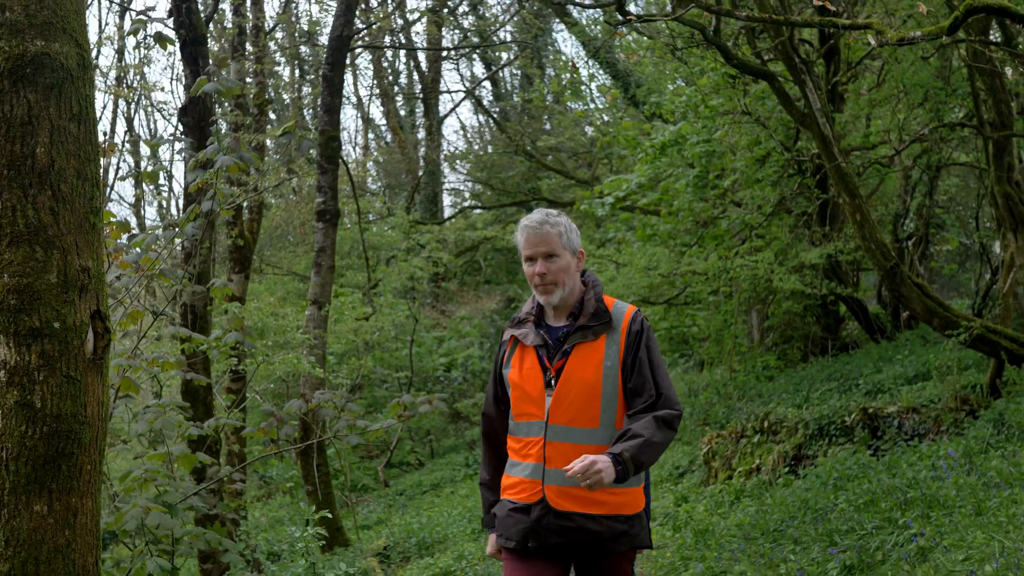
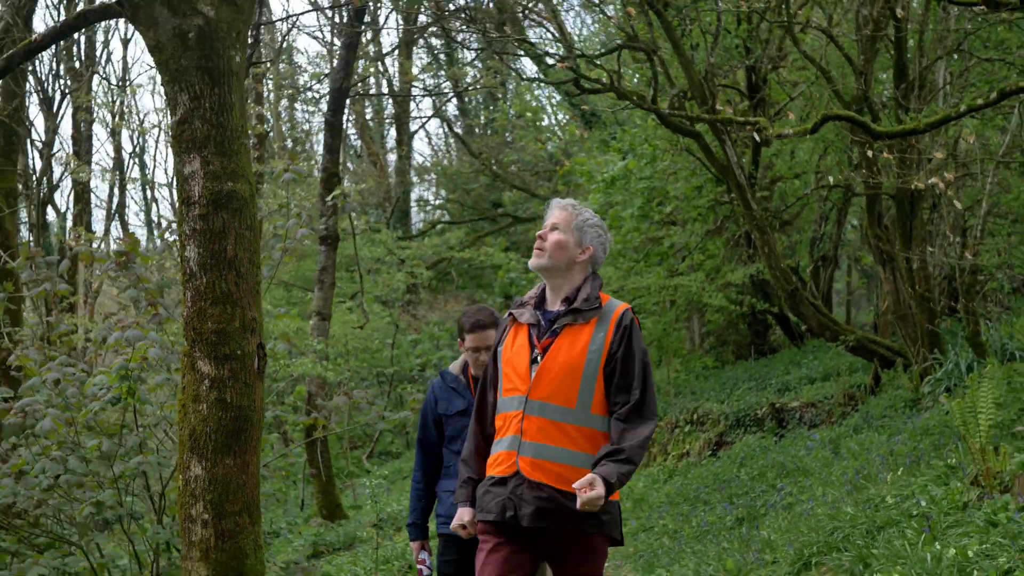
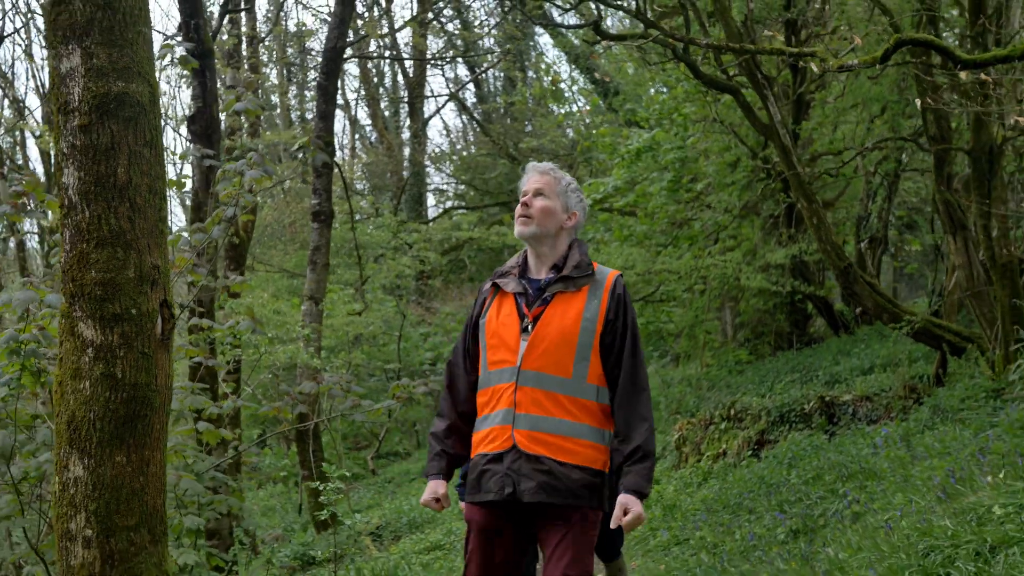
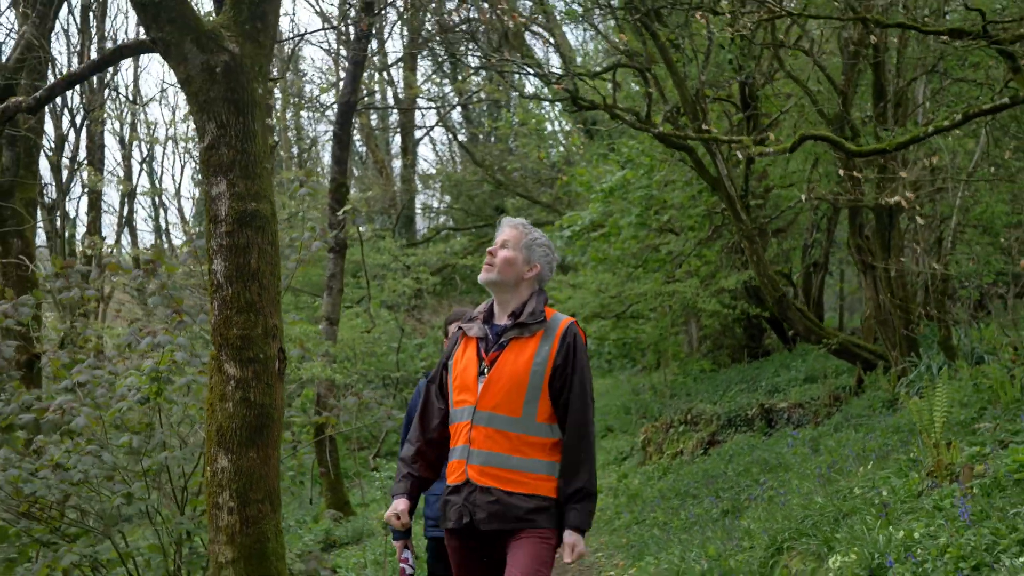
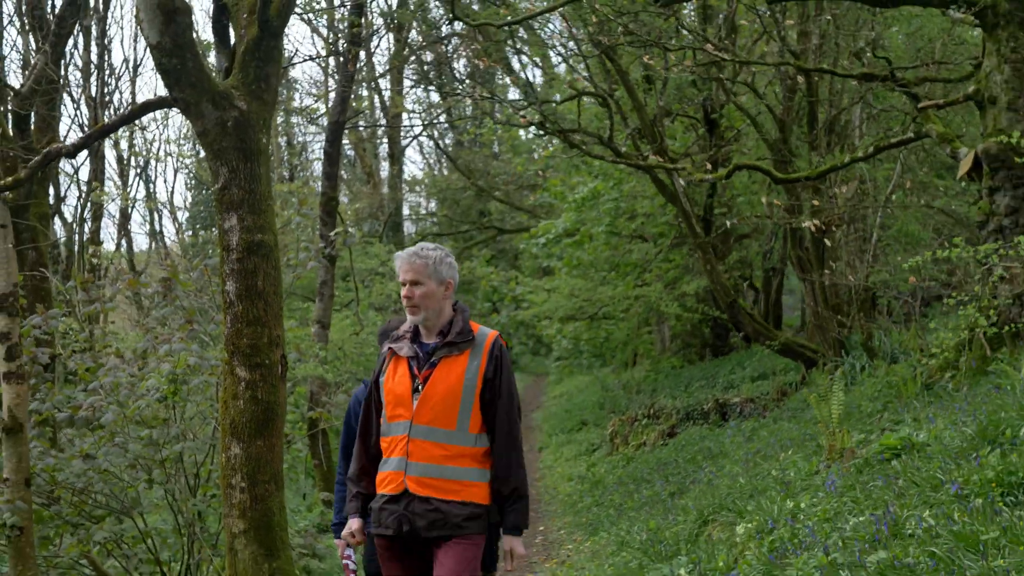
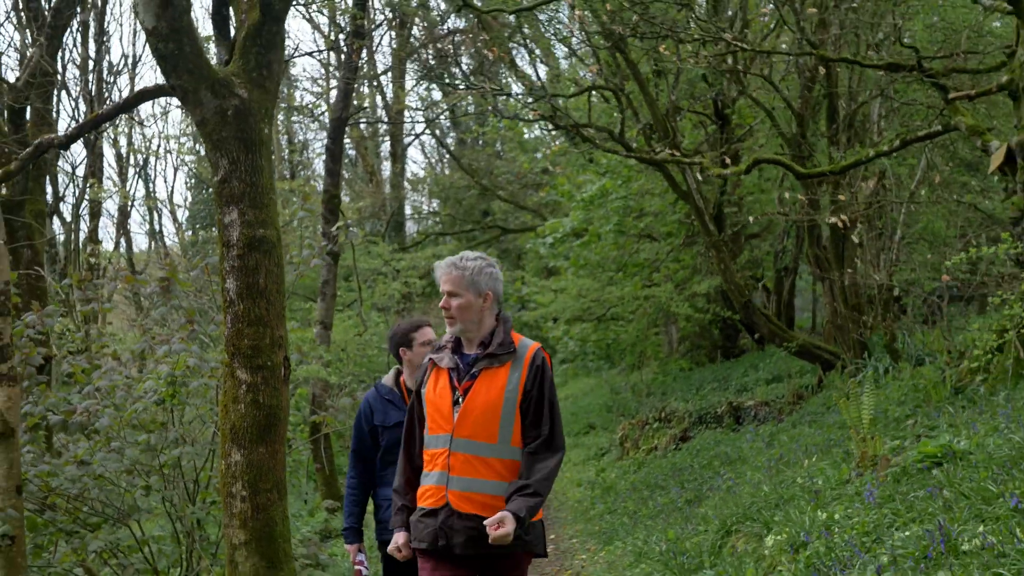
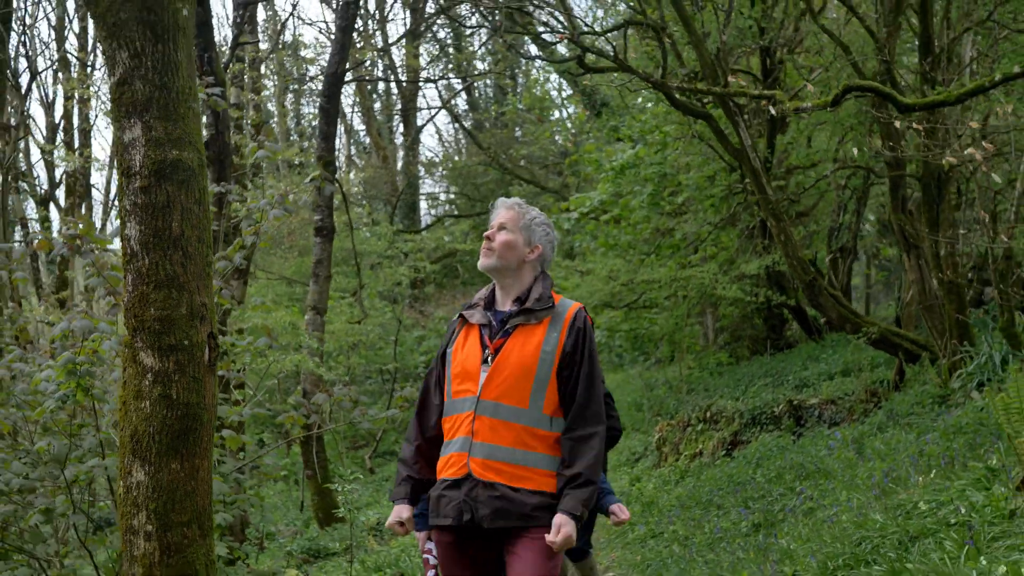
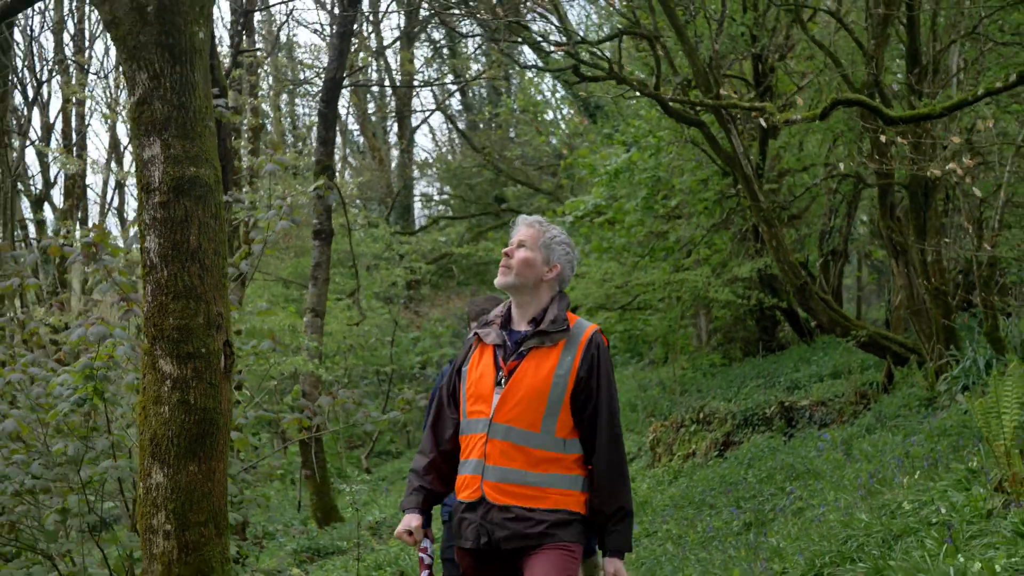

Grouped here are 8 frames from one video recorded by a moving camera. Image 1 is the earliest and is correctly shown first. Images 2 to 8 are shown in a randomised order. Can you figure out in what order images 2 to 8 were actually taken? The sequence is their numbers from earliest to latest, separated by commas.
3, 7, 8, 2, 4, 6, 5
